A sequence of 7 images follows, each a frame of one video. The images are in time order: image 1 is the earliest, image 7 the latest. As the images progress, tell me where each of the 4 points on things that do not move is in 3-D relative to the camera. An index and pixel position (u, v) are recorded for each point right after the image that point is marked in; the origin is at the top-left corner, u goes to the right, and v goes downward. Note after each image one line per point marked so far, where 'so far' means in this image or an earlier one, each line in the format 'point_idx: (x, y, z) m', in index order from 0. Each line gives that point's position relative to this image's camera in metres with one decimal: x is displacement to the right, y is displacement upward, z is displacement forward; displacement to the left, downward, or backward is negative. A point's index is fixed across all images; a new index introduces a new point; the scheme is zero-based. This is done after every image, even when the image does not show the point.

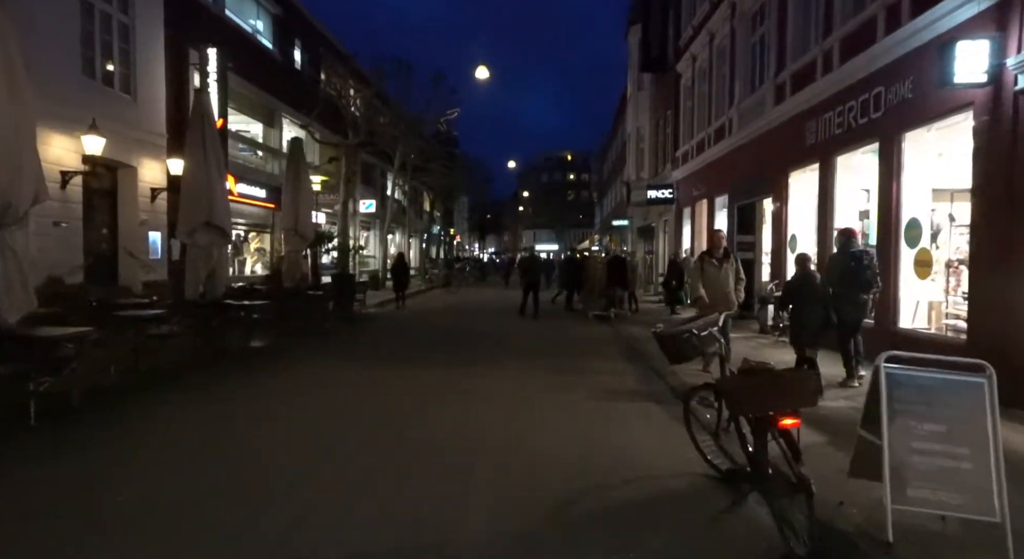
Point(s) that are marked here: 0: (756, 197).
0: (+5.9, +2.0, +15.9) m
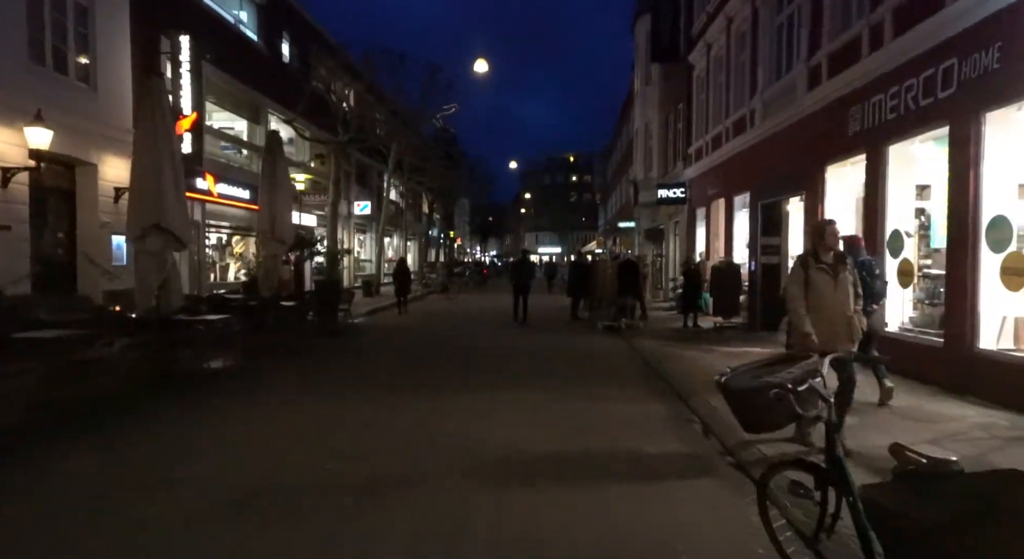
0: (+5.9, +1.8, +14.3) m
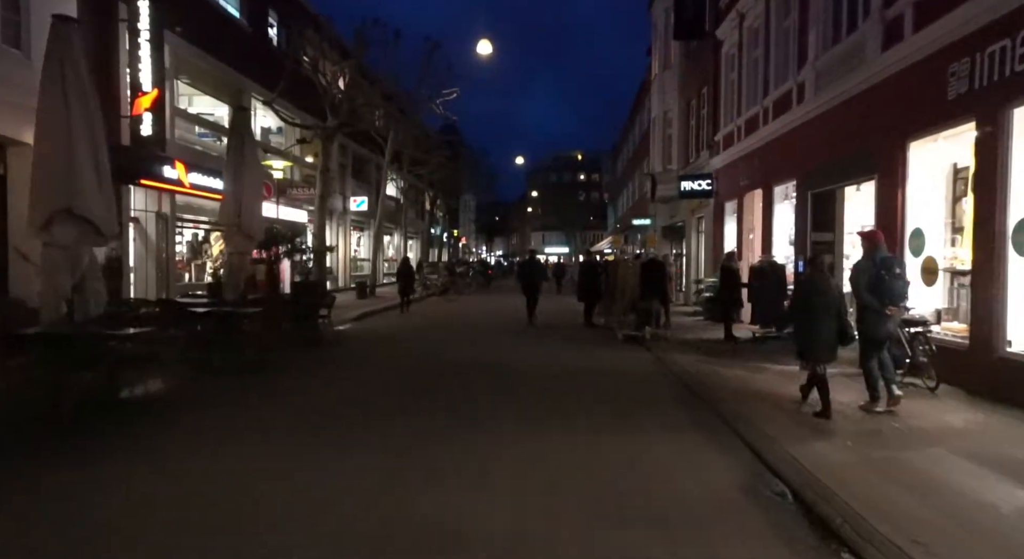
0: (+6.0, +1.8, +11.9) m
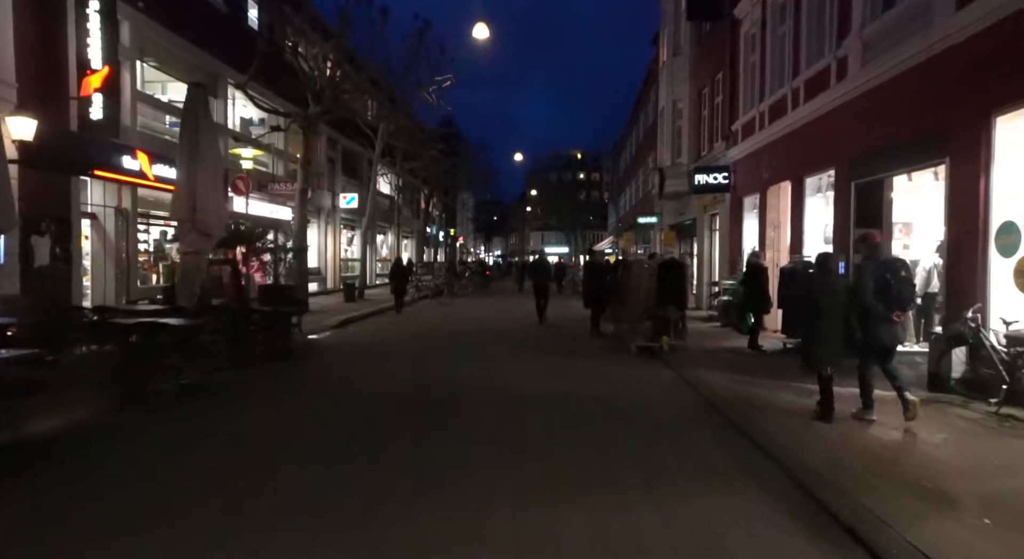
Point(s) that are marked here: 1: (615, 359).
0: (+6.0, +1.7, +10.2) m
1: (+2.0, -1.5, +12.8) m
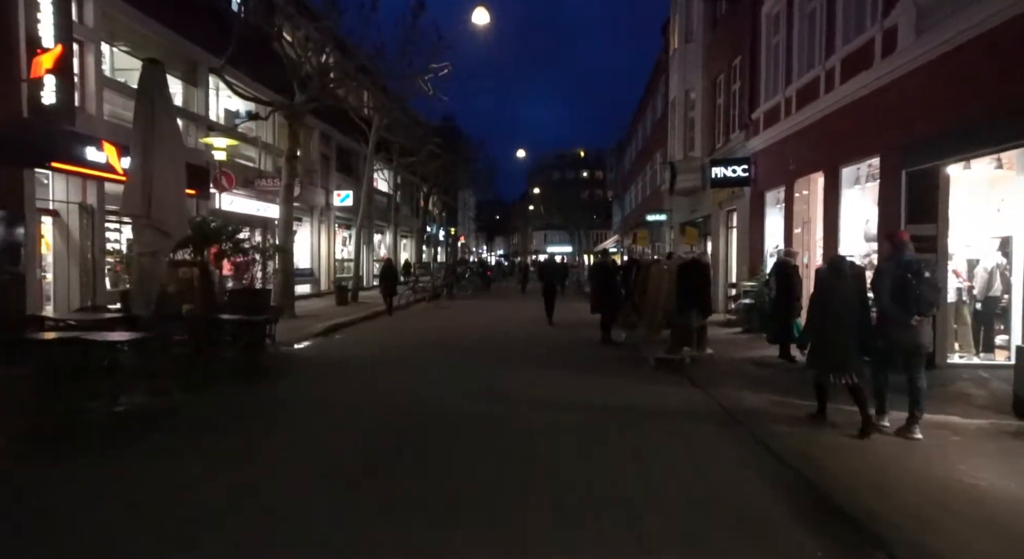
0: (+6.0, +1.7, +8.7) m
1: (+2.0, -1.6, +11.3) m
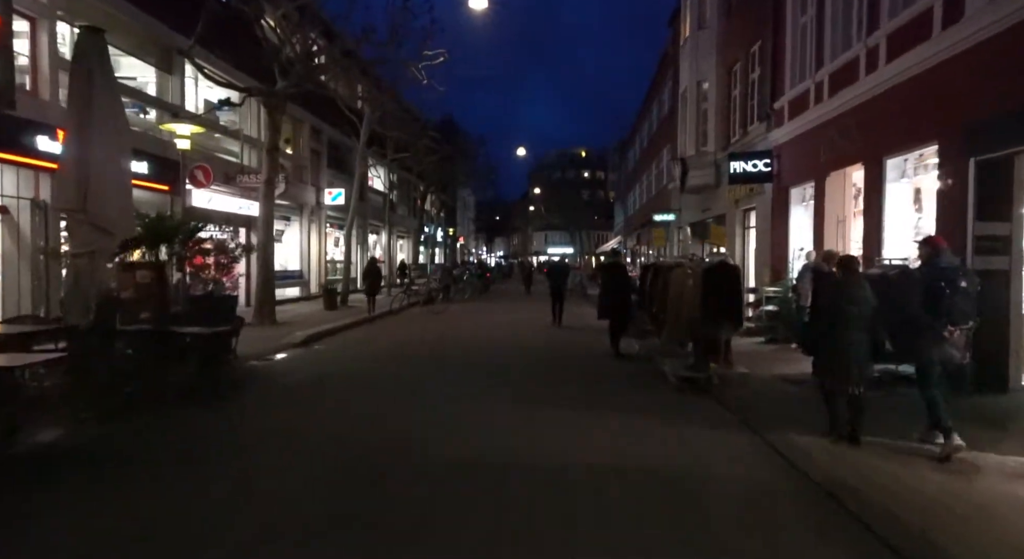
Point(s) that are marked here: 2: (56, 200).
0: (+6.0, +1.6, +7.2) m
1: (+2.0, -1.7, +9.8) m
2: (-5.9, +1.0, +8.5) m
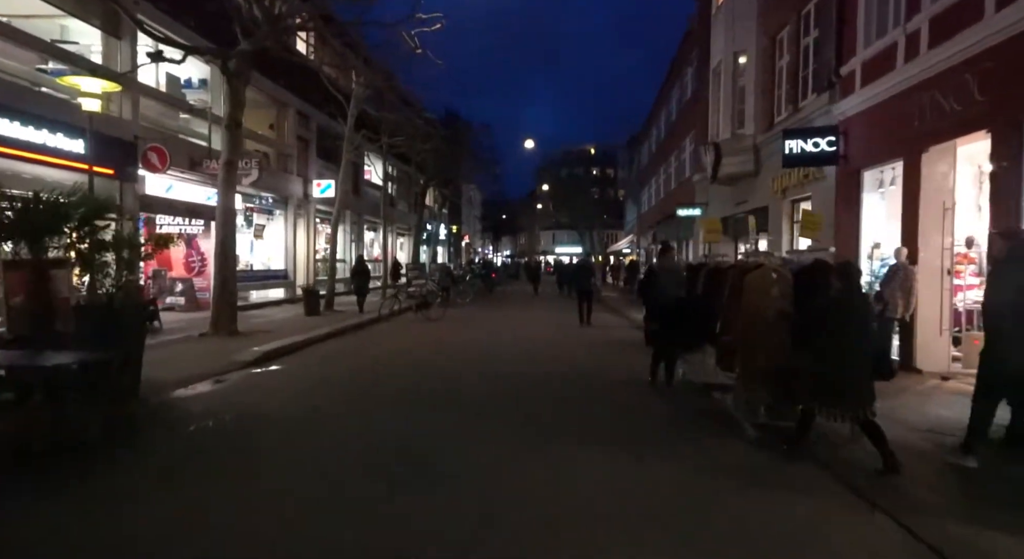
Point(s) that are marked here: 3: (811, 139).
0: (+6.1, +1.5, +4.3) m
1: (+2.1, -1.7, +7.0) m
2: (-5.8, +1.0, +5.8) m
3: (+6.0, +2.8, +13.2) m
